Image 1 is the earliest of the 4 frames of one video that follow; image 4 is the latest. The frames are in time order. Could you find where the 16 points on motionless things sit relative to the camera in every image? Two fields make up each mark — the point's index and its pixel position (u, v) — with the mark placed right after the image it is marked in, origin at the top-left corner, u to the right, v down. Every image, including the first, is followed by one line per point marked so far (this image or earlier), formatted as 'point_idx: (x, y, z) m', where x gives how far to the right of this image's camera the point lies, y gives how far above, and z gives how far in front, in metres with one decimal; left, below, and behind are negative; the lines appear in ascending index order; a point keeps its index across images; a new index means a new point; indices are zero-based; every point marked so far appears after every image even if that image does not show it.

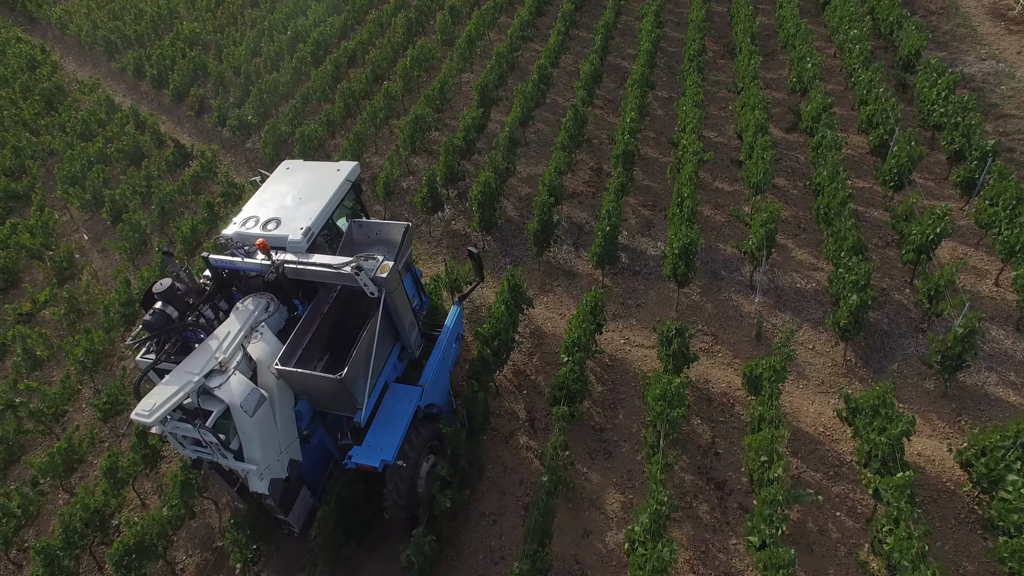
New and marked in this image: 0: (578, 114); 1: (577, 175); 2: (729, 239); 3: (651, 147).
0: (+1.6, +4.3, +15.0) m
1: (+1.6, +2.8, +14.7) m
2: (+4.4, +1.0, +12.4) m
3: (+3.4, +3.5, +15.1) m
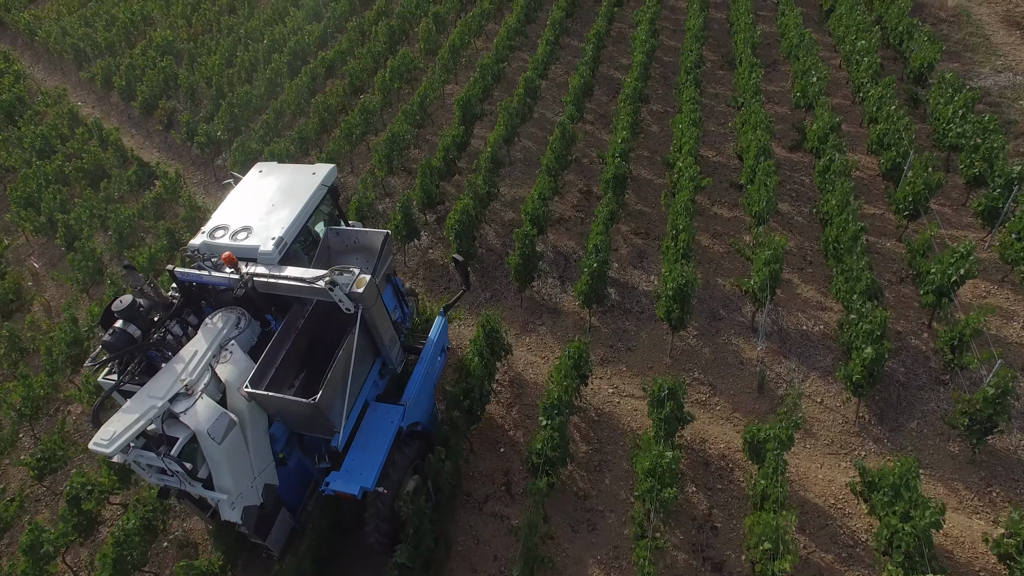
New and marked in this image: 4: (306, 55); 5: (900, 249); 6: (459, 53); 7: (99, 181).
0: (+1.2, +3.6, +14.0) m
1: (+1.2, +2.1, +13.7) m
2: (+4.0, +0.3, +11.3) m
3: (+3.0, +2.8, +14.0) m
4: (-6.3, +7.3, +19.0) m
5: (+7.1, +0.7, +11.2) m
6: (-1.5, +6.9, +17.8) m
7: (-10.9, +2.8, +16.2) m
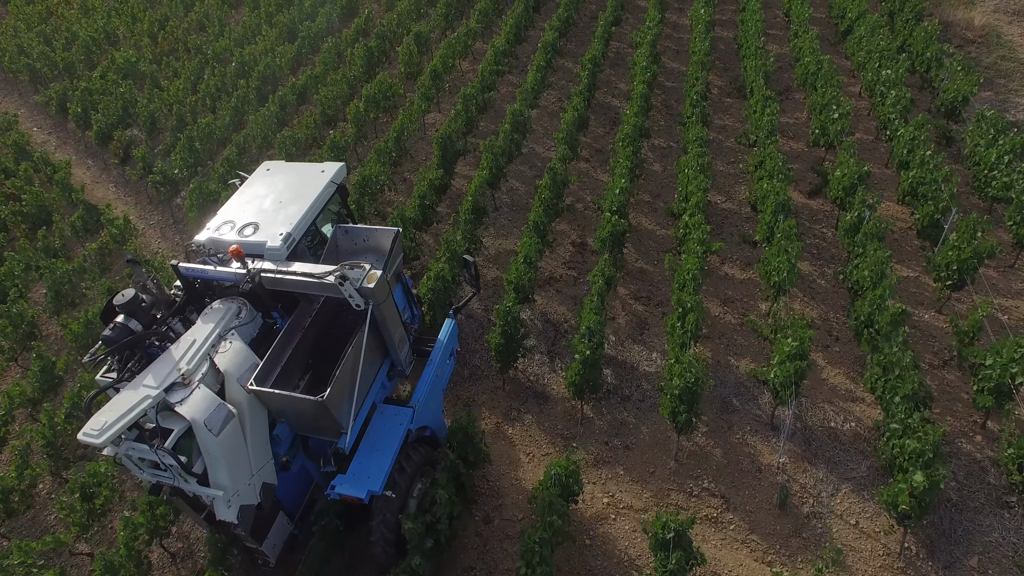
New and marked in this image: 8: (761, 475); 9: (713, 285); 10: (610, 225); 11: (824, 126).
0: (+0.9, +2.3, +12.5) m
1: (+0.9, +0.8, +12.2) m
2: (+3.7, -1.0, +9.8) m
3: (+2.7, +1.5, +12.5) m
4: (-6.6, +6.0, +17.5) m
5: (+6.8, -0.6, +9.7) m
6: (-1.8, +5.6, +16.3) m
7: (-11.2, +1.5, +14.6) m
8: (+3.4, -2.5, +8.4) m
9: (+3.6, 0.0, +10.9) m
10: (+1.7, +1.0, +10.9) m
11: (+6.6, +3.4, +12.9) m
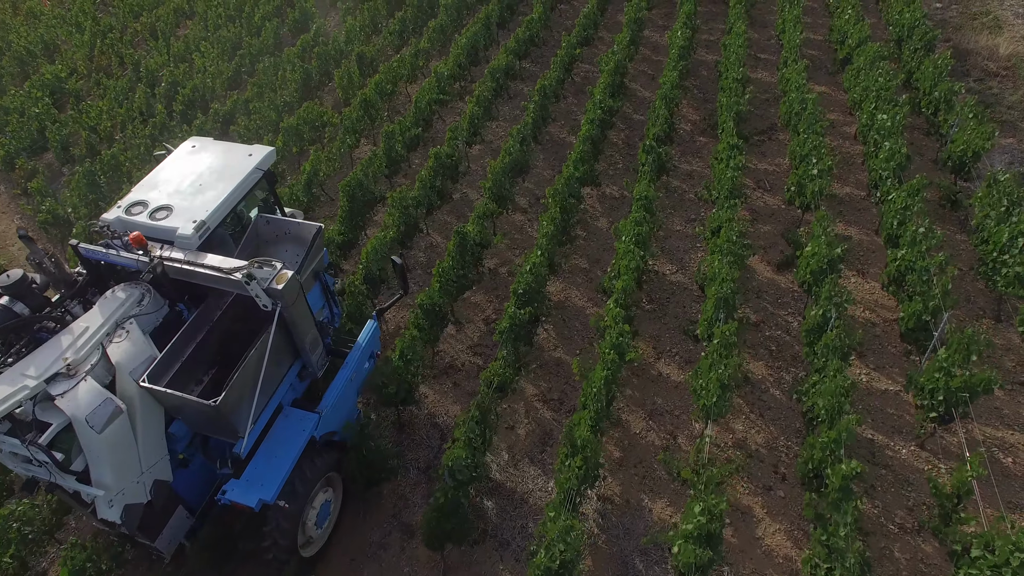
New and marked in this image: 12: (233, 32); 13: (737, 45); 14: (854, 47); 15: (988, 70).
0: (-0.7, +0.9, +10.5) m
1: (-0.8, -0.6, +10.2) m
2: (+1.8, -2.5, +7.7) m
3: (+1.1, 0.0, +10.4) m
4: (-7.9, +4.9, +15.8) m
5: (+5.0, -2.2, +7.5) m
6: (-3.2, +4.3, +14.4) m
7: (-12.7, +0.5, +13.1) m
8: (+1.5, -4.0, +6.3) m
9: (+1.8, -1.4, +8.7) m
10: (0.0, -0.4, +8.9) m
11: (+5.0, +1.8, +10.6) m
12: (-8.2, +7.5, +17.9) m
13: (+5.2, +5.6, +14.2) m
14: (+7.5, +5.3, +13.5) m
15: (+10.5, +4.8, +13.4) m
